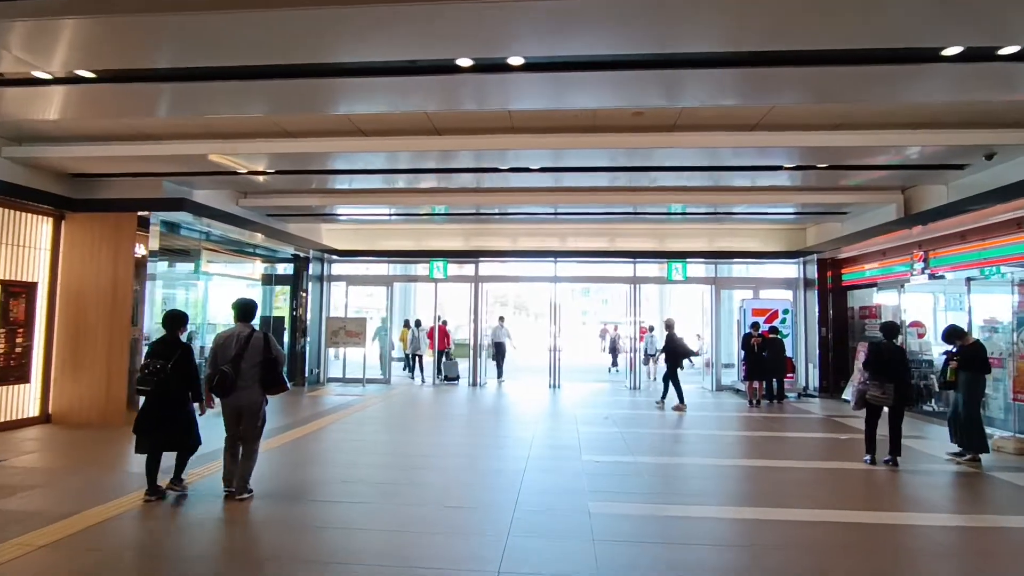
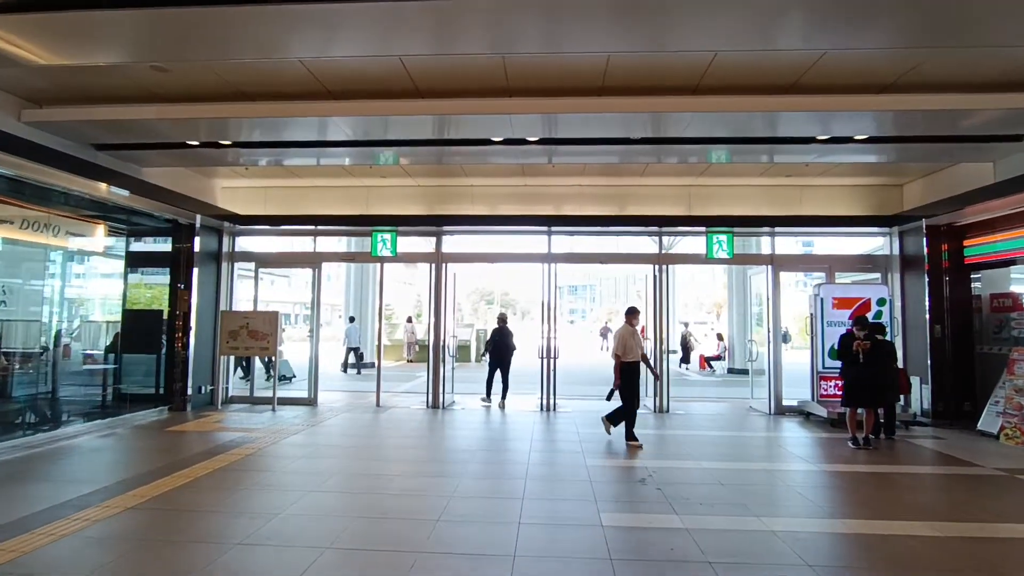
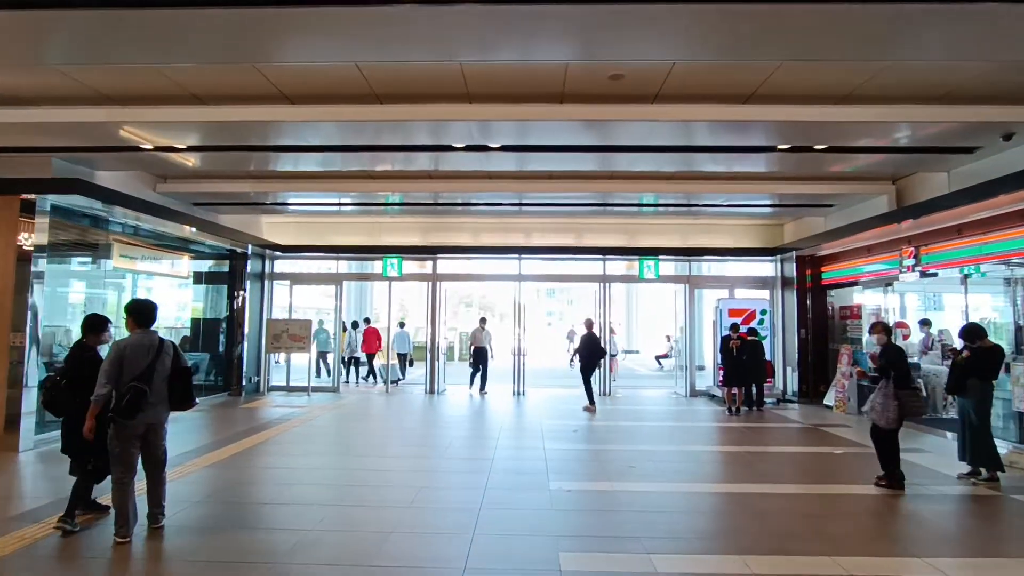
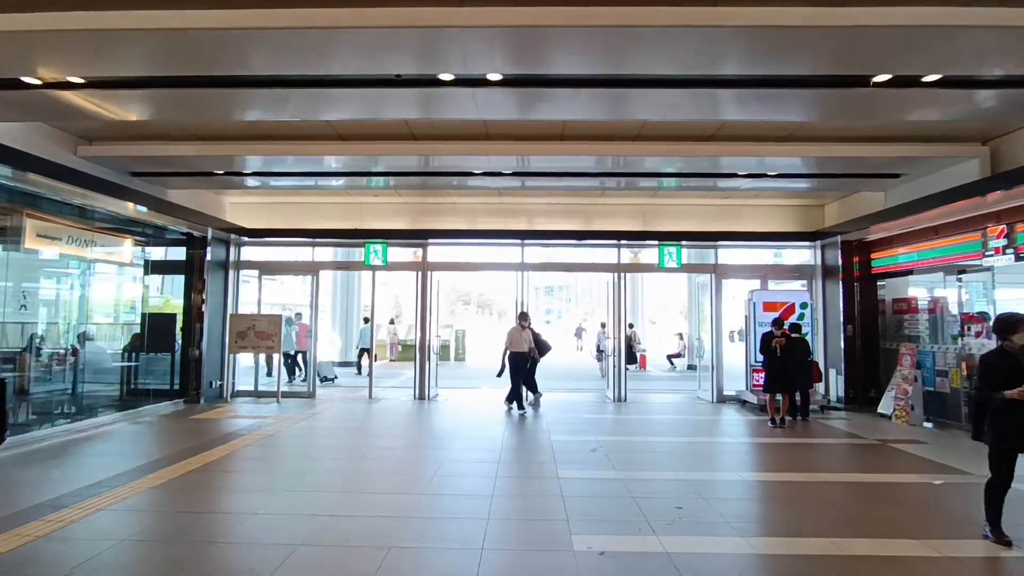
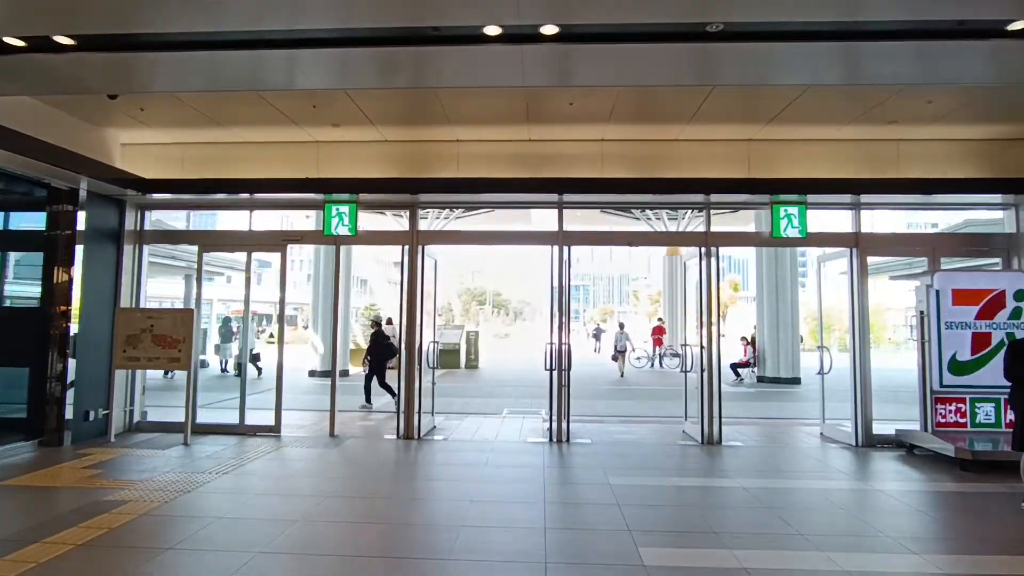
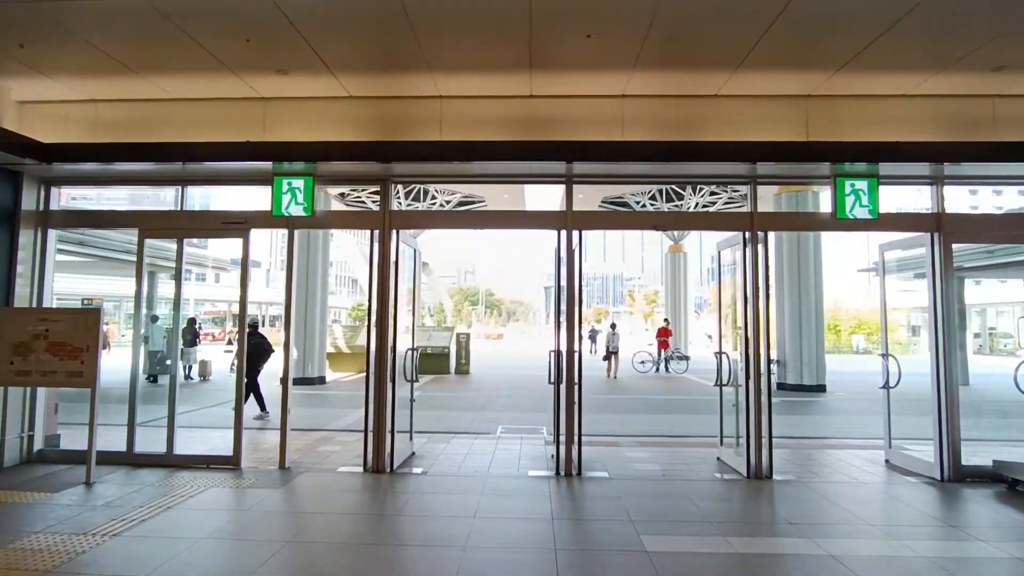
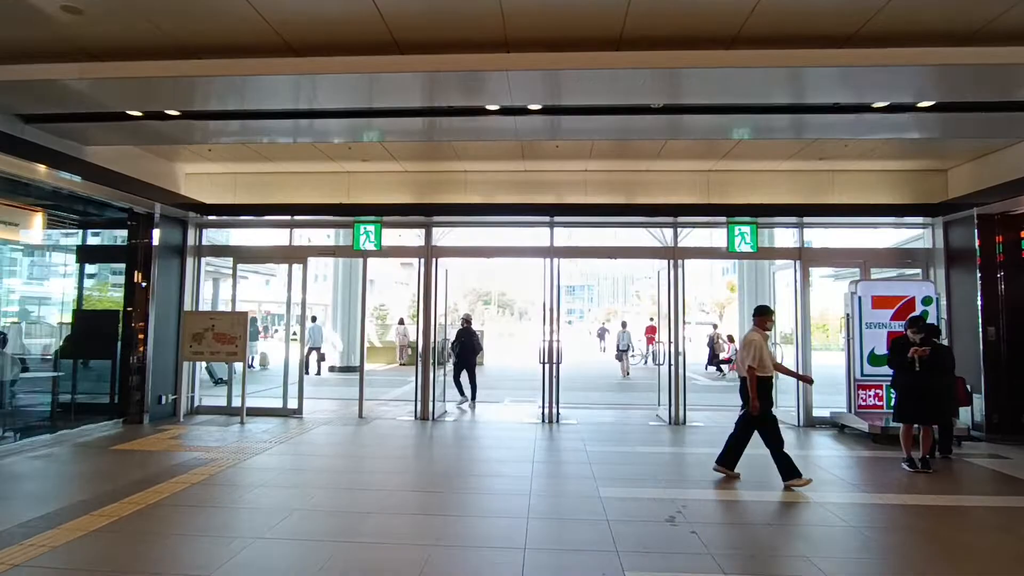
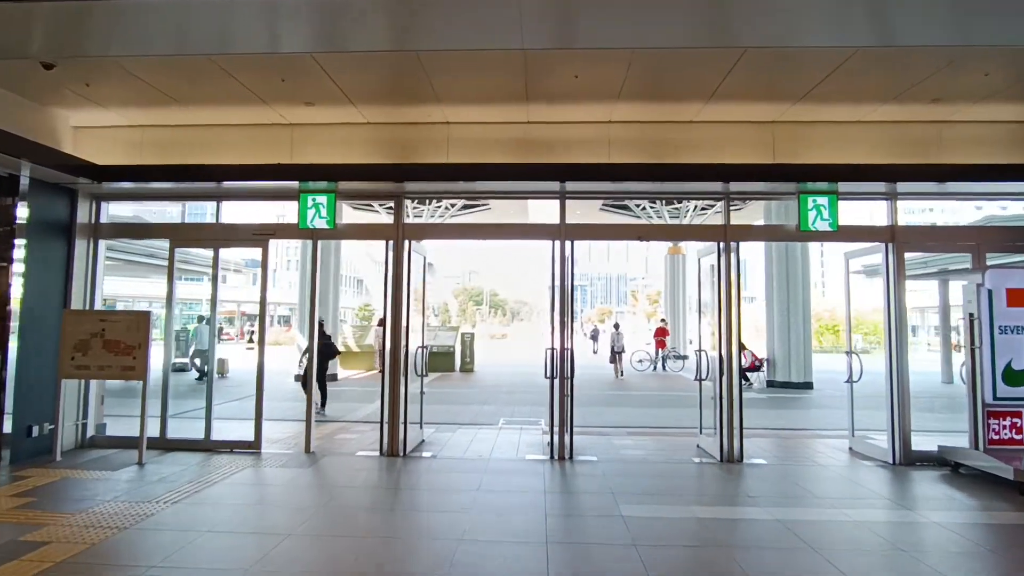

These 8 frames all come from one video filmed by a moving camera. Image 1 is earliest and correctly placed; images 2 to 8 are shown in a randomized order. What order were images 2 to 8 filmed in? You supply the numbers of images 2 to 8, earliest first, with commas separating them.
3, 4, 2, 7, 5, 8, 6
